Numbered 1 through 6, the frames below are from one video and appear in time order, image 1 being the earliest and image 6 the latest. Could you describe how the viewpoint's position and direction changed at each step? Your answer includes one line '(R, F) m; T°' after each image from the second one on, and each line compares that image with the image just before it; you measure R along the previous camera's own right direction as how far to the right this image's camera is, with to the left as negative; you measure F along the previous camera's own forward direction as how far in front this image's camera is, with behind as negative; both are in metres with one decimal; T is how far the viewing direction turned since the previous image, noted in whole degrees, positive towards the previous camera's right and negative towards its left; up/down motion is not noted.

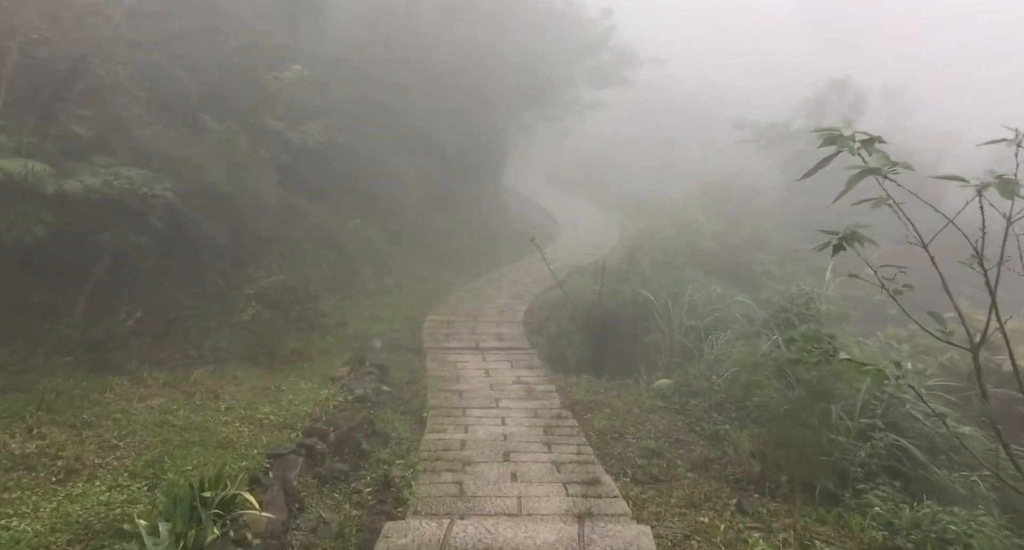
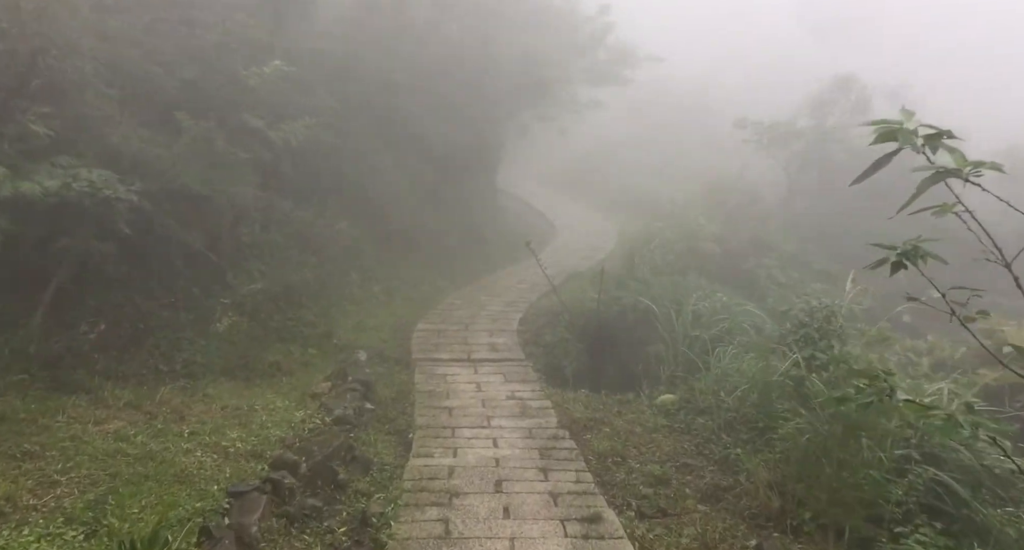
(0.0, +0.4) m; 0°
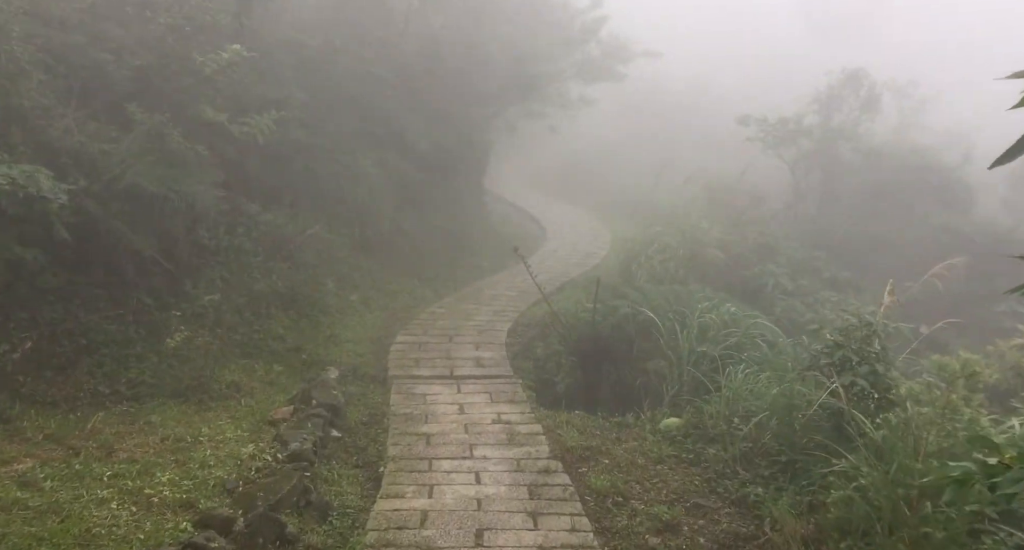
(0.0, +0.7) m; +1°
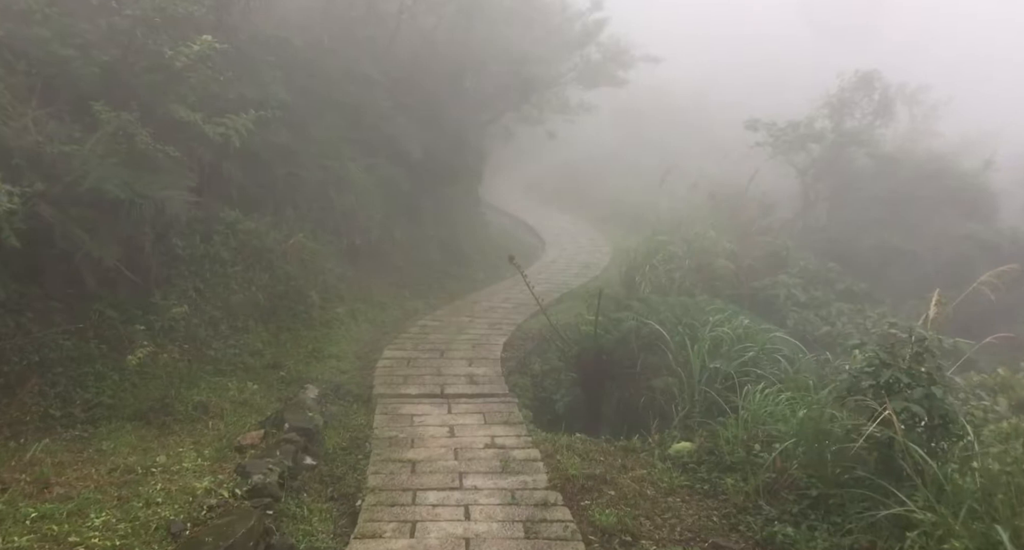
(0.0, +0.5) m; 0°
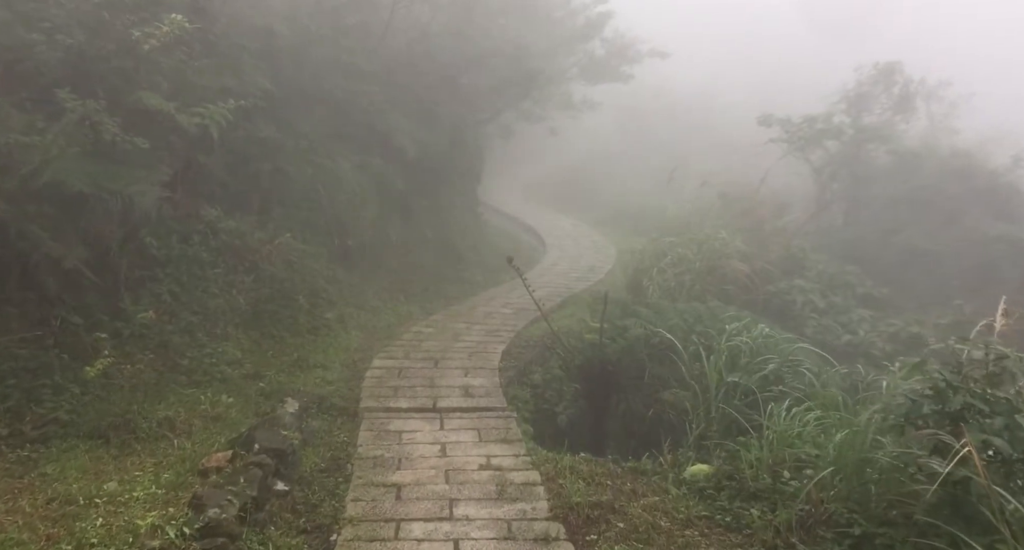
(0.0, +0.5) m; 0°
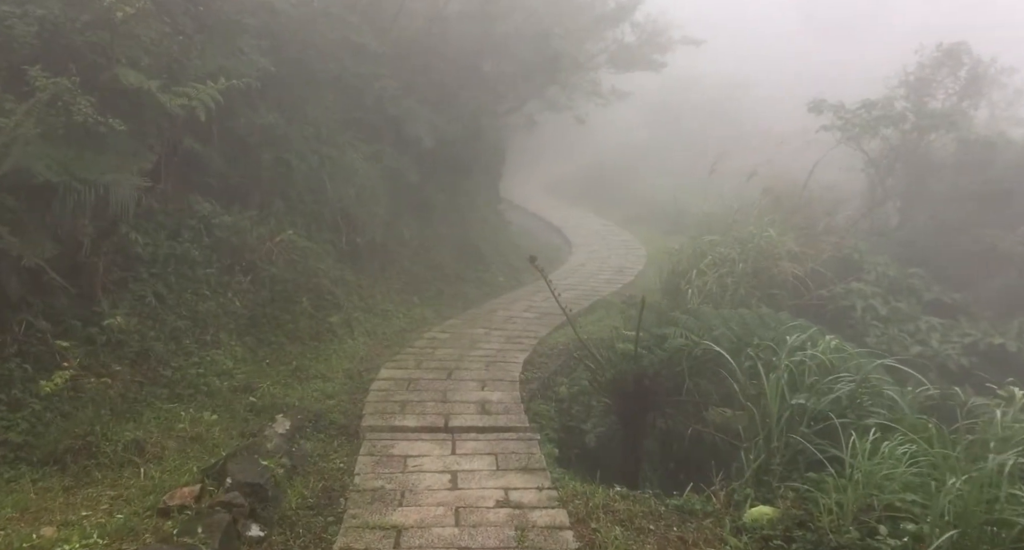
(0.0, +0.7) m; -2°
